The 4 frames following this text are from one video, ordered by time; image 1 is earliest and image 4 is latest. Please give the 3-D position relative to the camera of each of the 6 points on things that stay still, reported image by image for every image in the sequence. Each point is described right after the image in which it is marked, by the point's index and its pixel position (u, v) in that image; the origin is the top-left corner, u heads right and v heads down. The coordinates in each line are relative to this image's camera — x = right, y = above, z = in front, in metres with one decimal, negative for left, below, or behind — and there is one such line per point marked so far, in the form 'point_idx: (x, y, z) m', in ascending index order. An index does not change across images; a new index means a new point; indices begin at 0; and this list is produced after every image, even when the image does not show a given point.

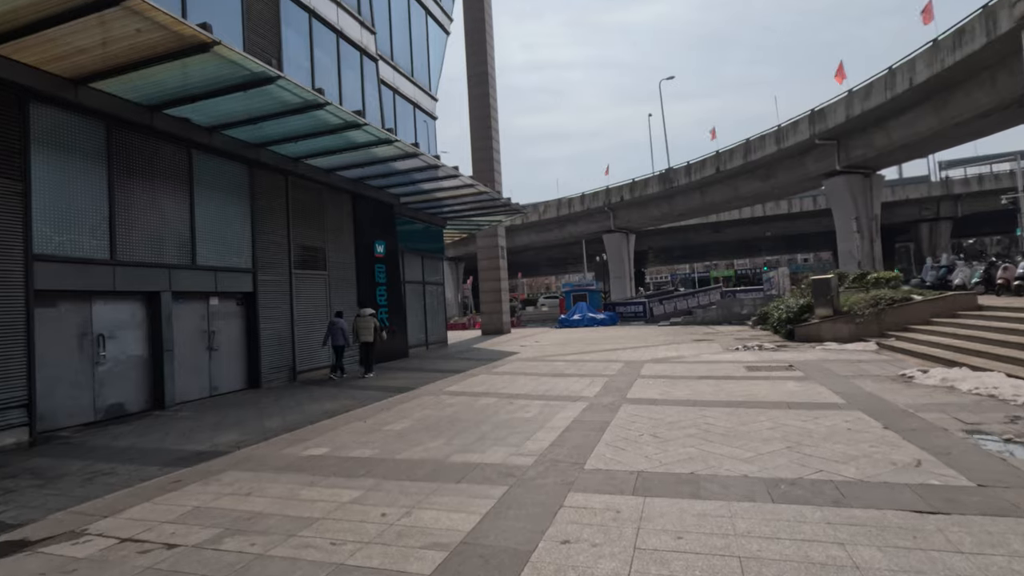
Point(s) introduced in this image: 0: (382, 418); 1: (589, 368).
0: (-2.0, -2.0, +8.2) m
1: (+1.9, -2.0, +12.9) m
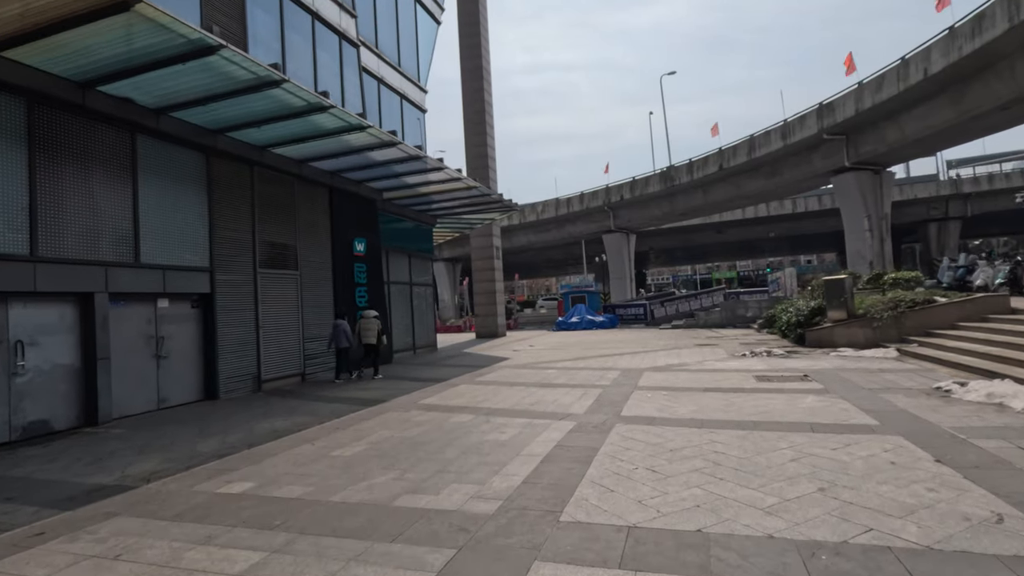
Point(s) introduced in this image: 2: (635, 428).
0: (-2.4, -2.0, +7.0) m
1: (+1.6, -2.0, +11.7) m
2: (+1.6, -1.8, +6.9) m
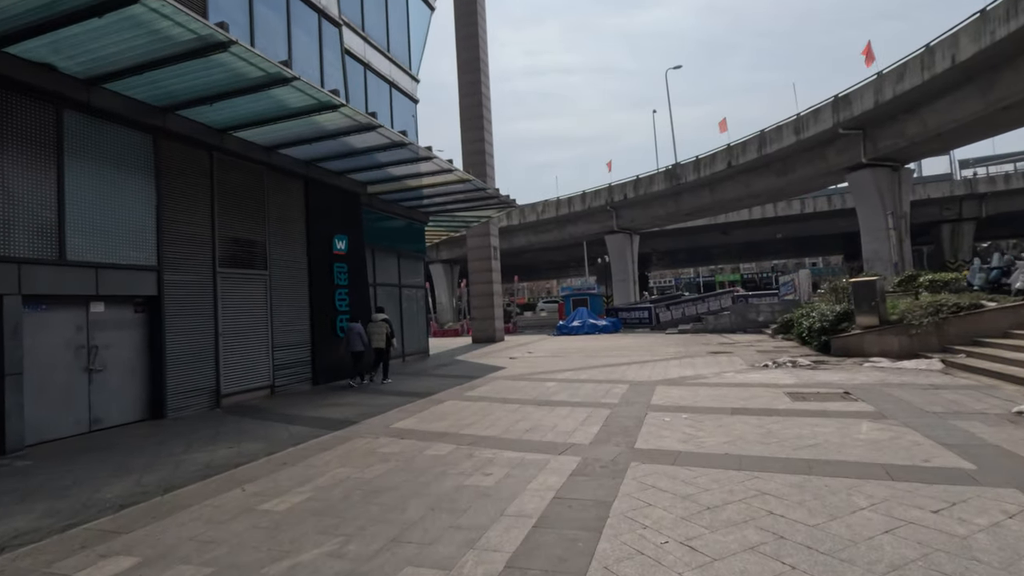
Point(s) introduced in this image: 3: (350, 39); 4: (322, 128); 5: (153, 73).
0: (-2.5, -2.0, +5.5) m
1: (+1.4, -2.0, +10.2) m
2: (+1.5, -1.8, +5.4) m
3: (-5.1, +7.8, +16.7) m
4: (-4.0, +3.4, +11.2) m
5: (-5.7, +3.4, +8.4) m
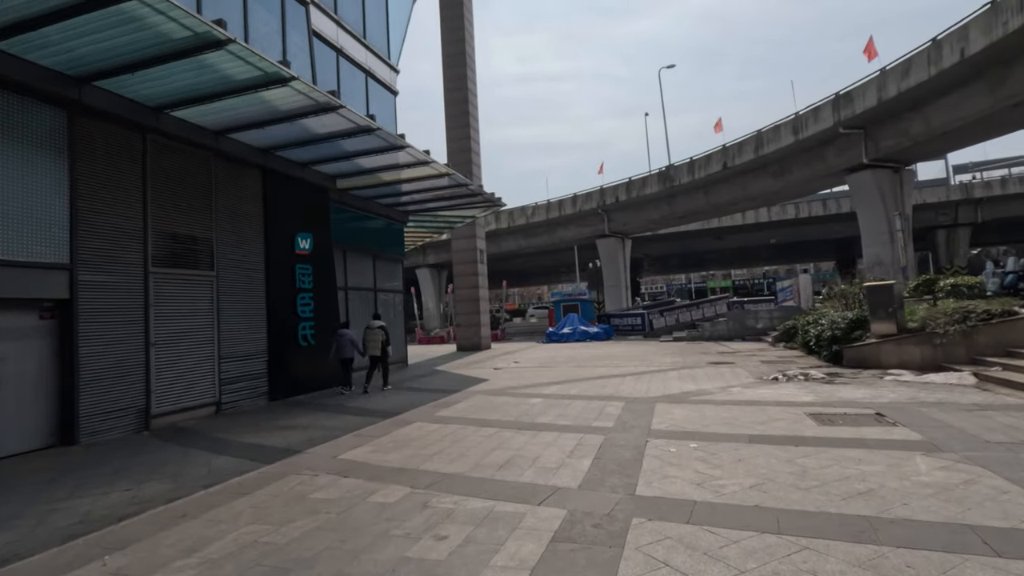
0: (-2.8, -2.0, +4.1) m
1: (+1.1, -2.1, +8.9) m
2: (+1.2, -1.8, +4.0) m
3: (-5.5, +7.7, +15.3) m
4: (-4.4, +3.3, +9.8) m
5: (-6.0, +3.4, +7.0) m
